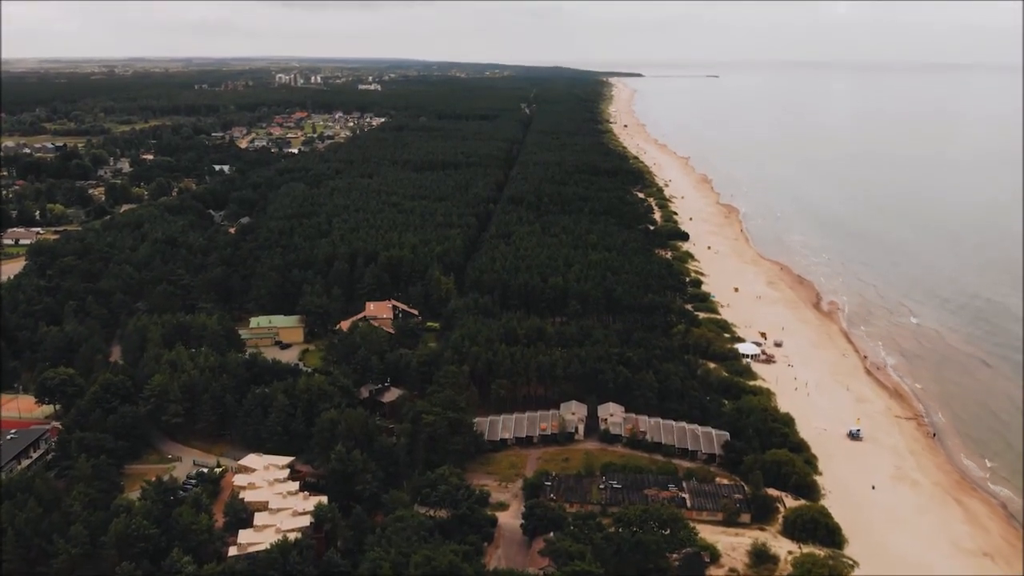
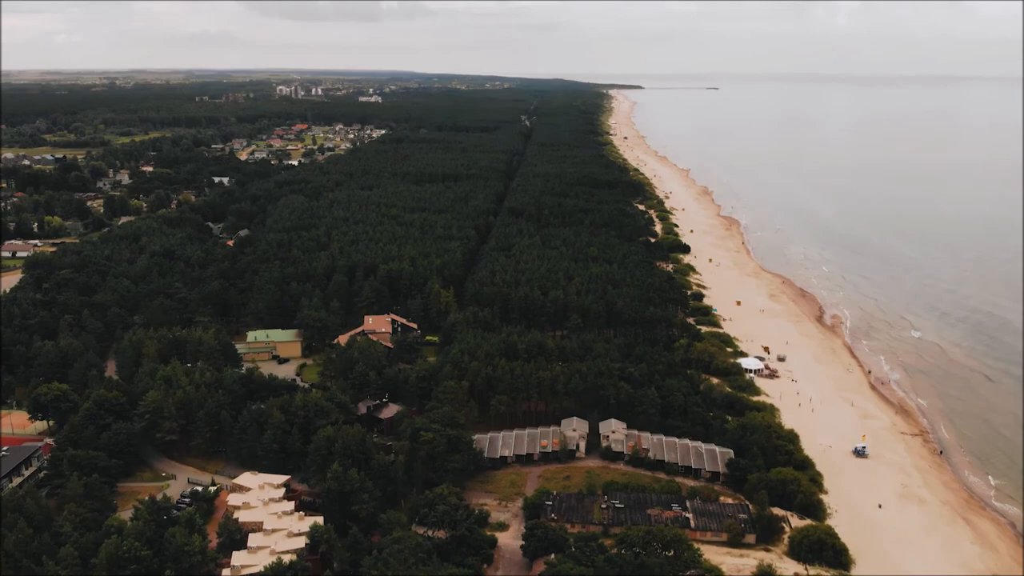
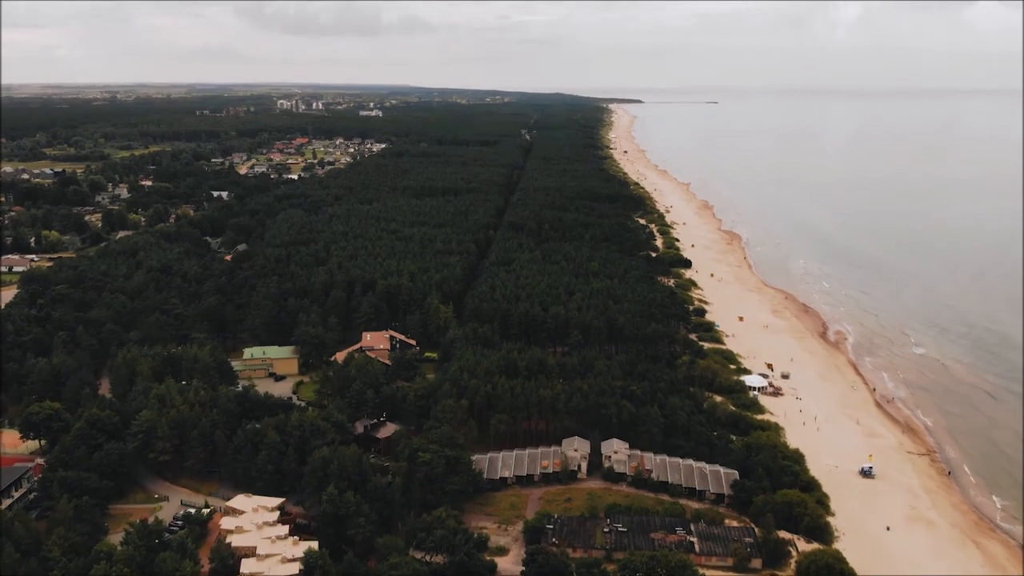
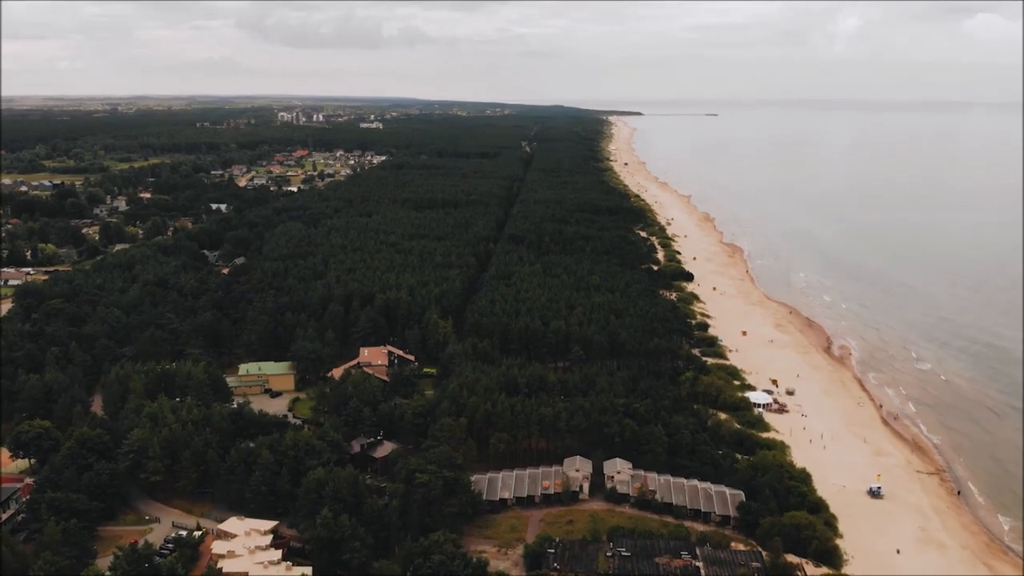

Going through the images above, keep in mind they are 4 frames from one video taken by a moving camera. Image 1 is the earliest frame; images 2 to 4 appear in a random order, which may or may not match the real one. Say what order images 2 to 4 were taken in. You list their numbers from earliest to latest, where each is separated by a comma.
2, 3, 4
